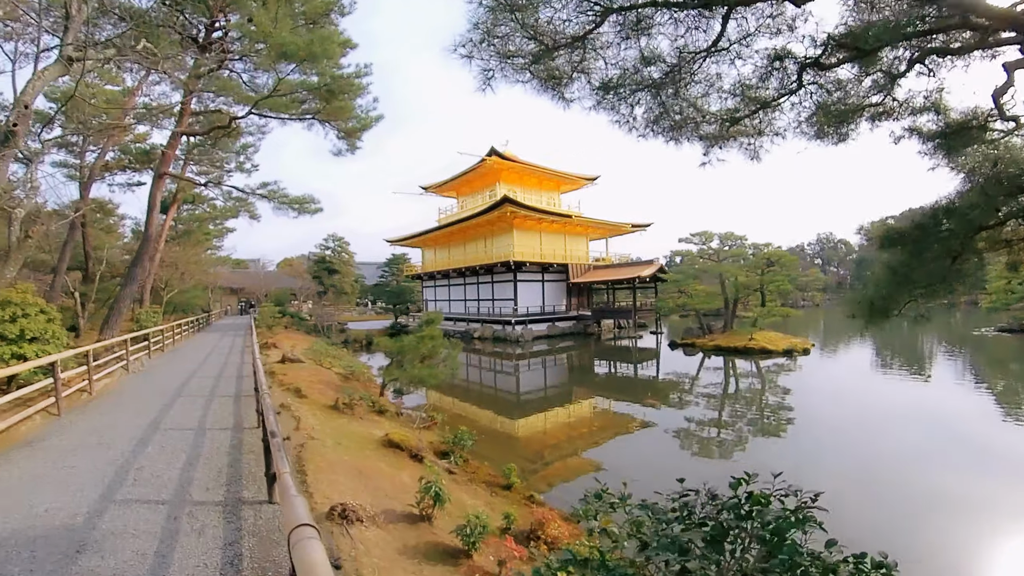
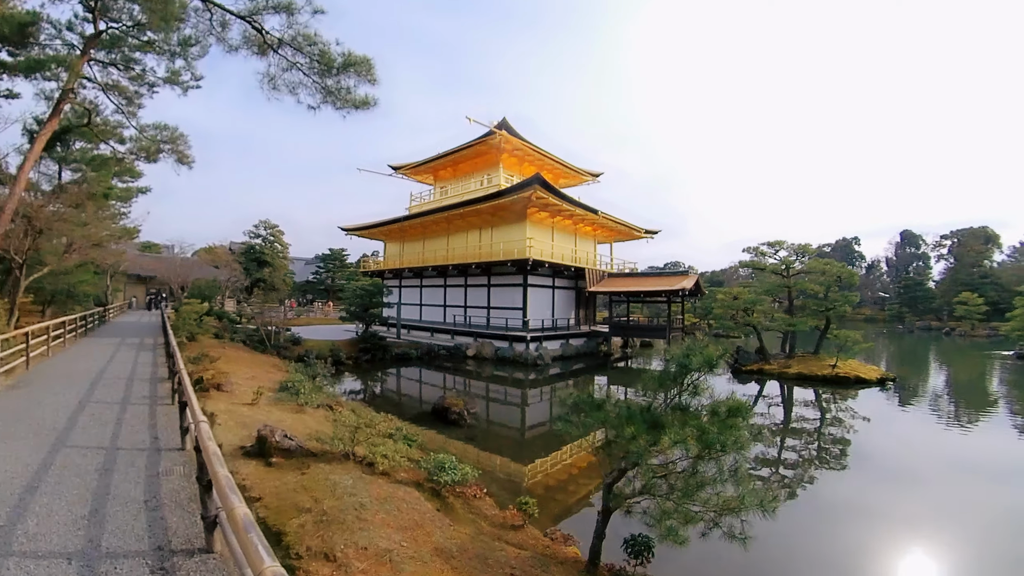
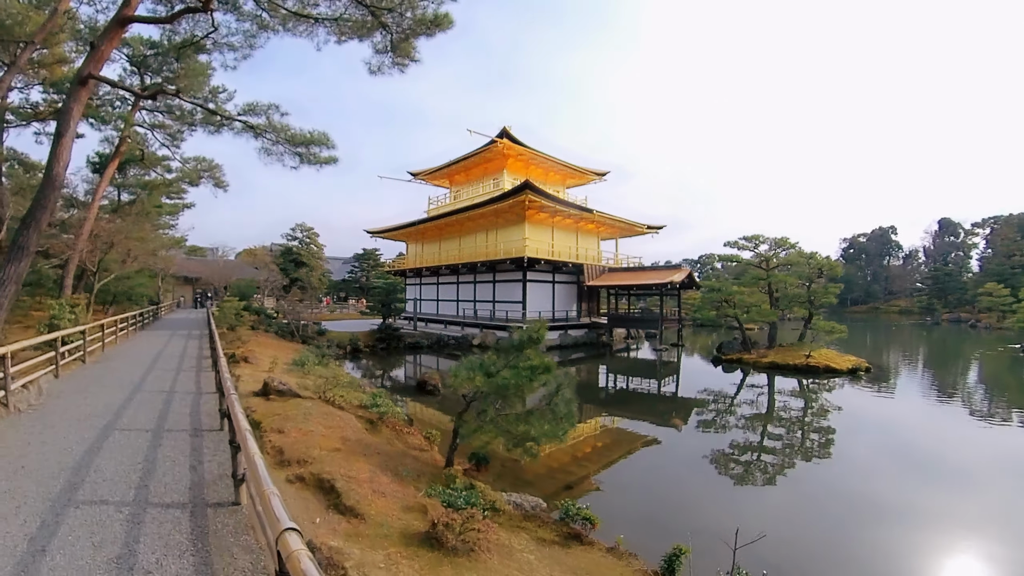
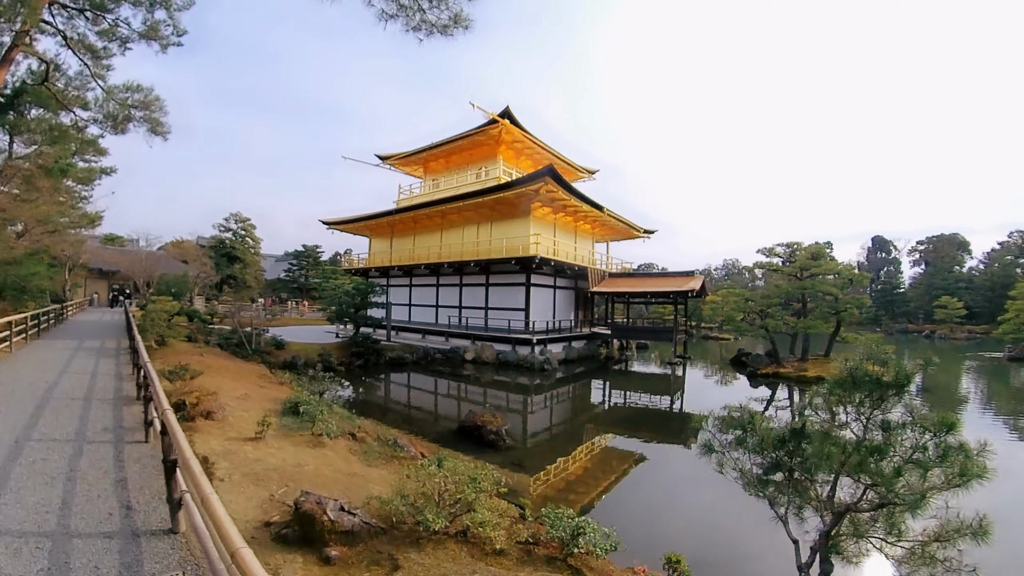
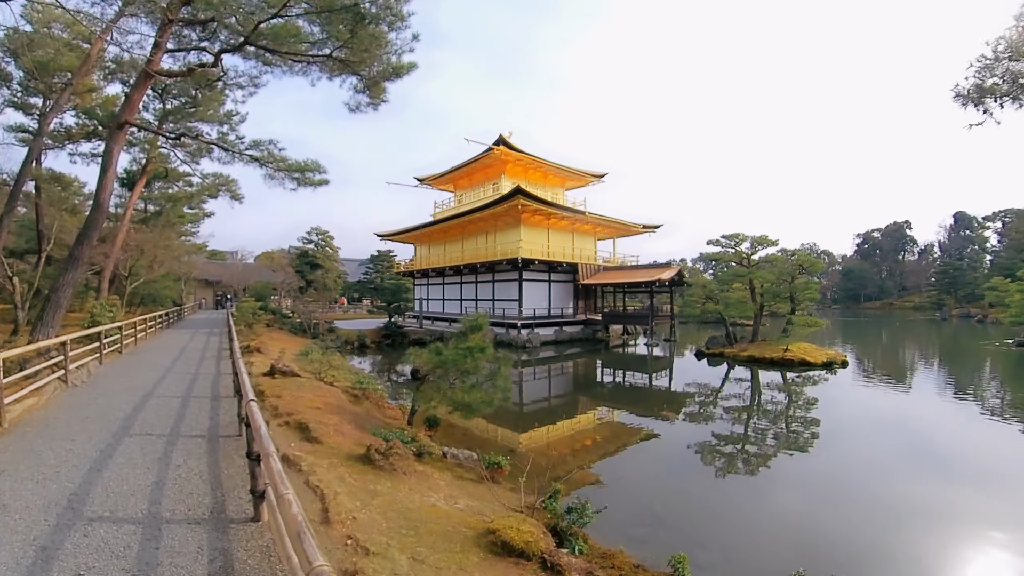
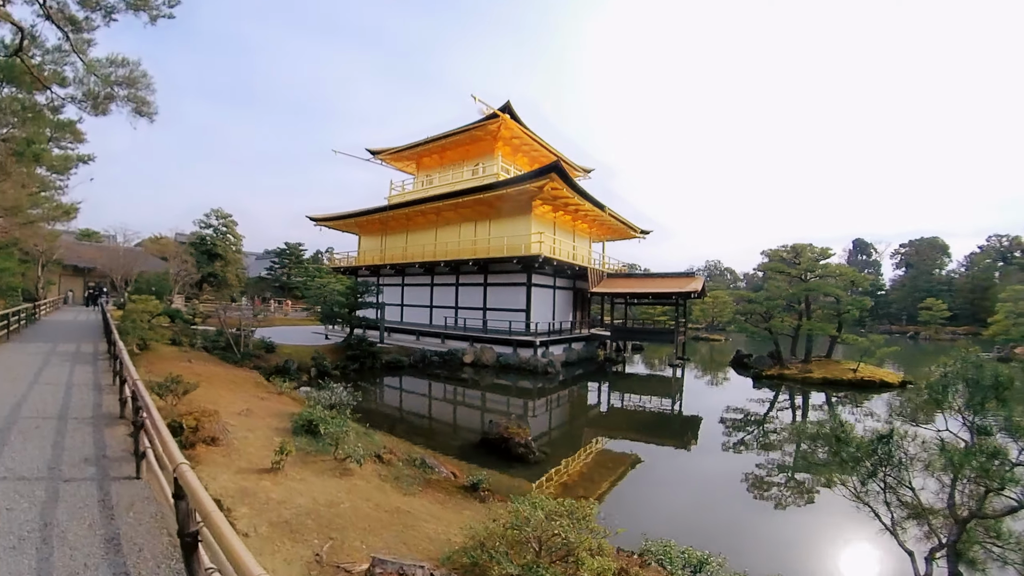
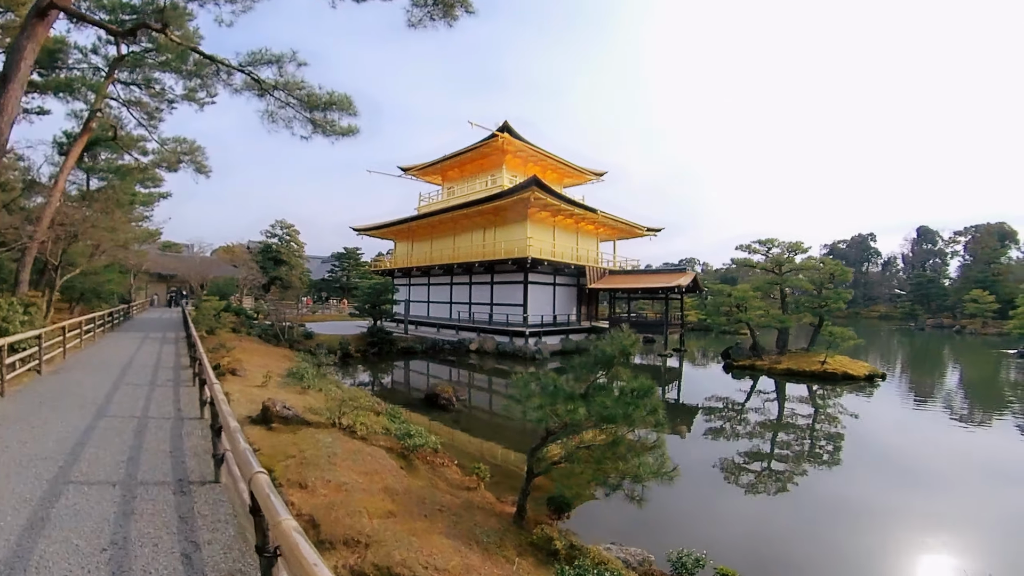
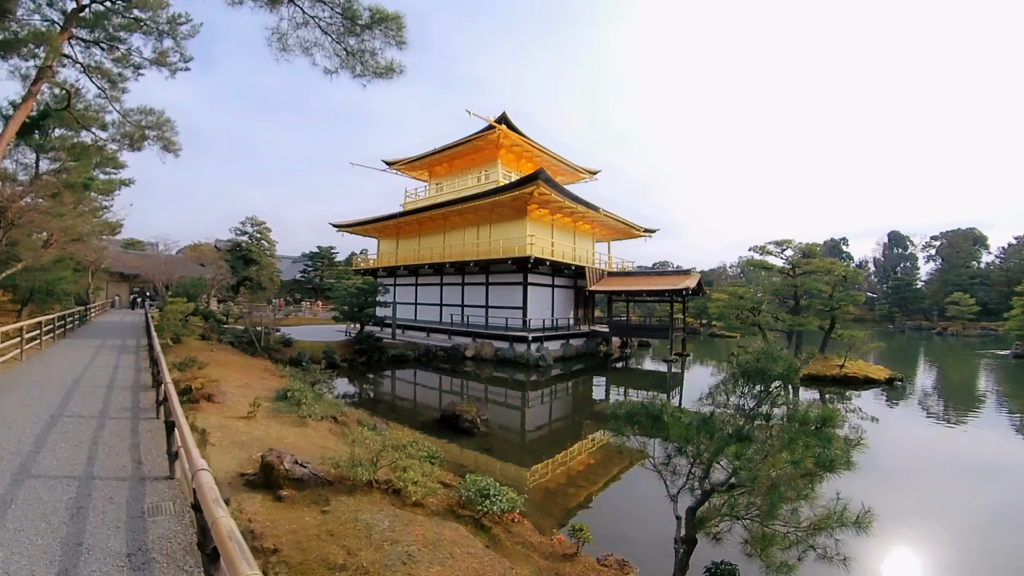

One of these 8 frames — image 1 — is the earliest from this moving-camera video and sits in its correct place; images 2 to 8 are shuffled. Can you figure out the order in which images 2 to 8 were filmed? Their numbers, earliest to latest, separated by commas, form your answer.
5, 3, 7, 2, 8, 4, 6
